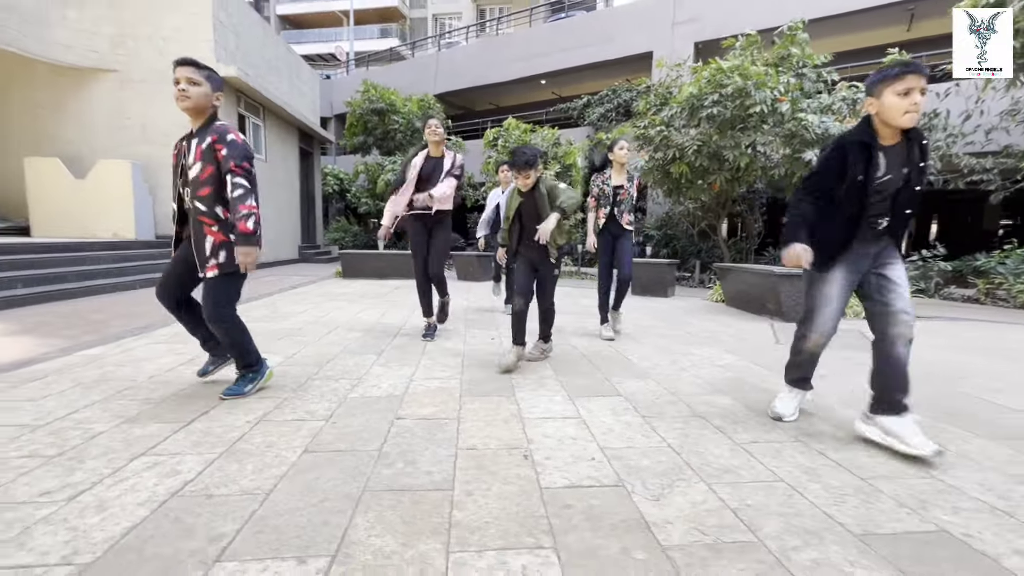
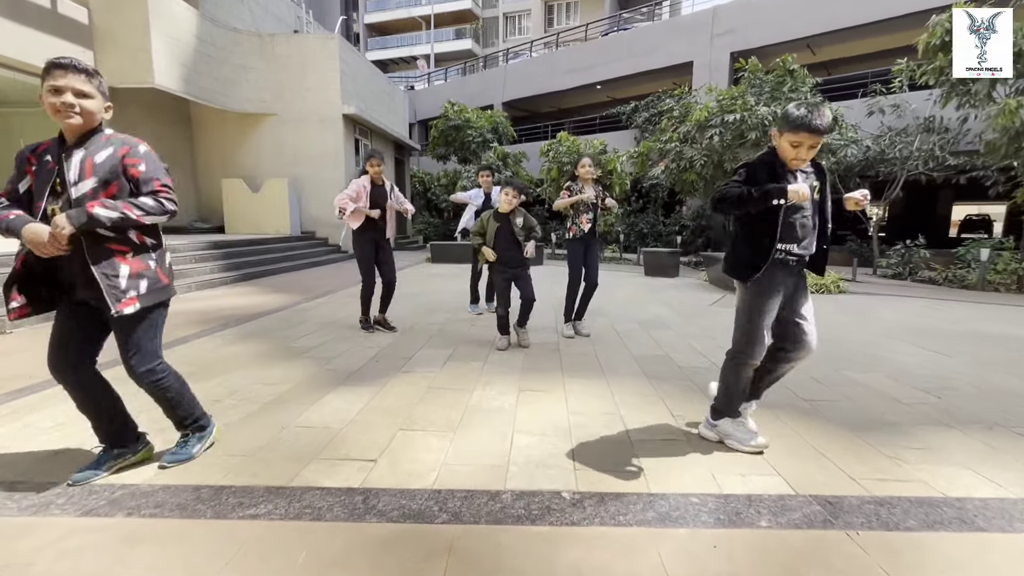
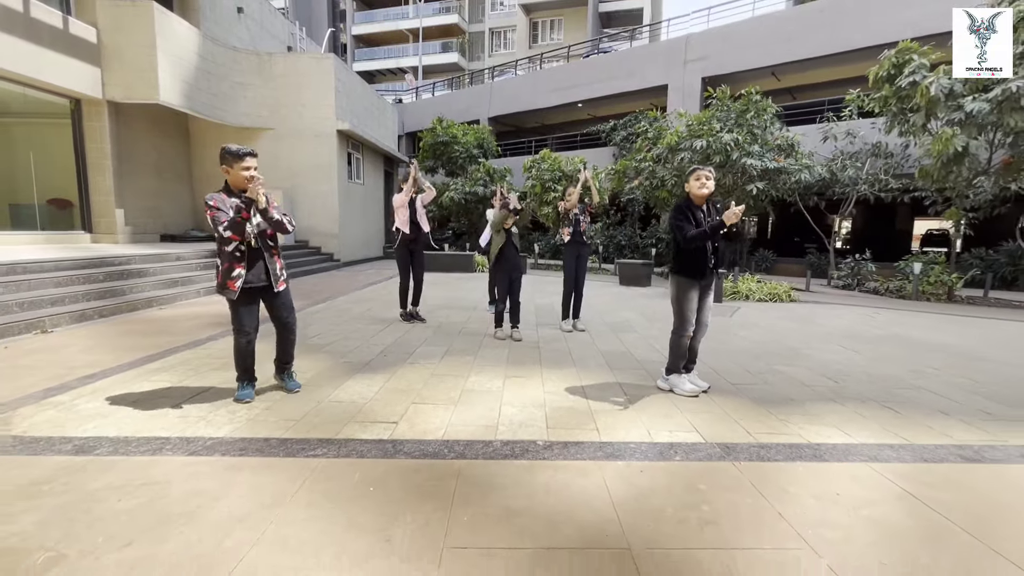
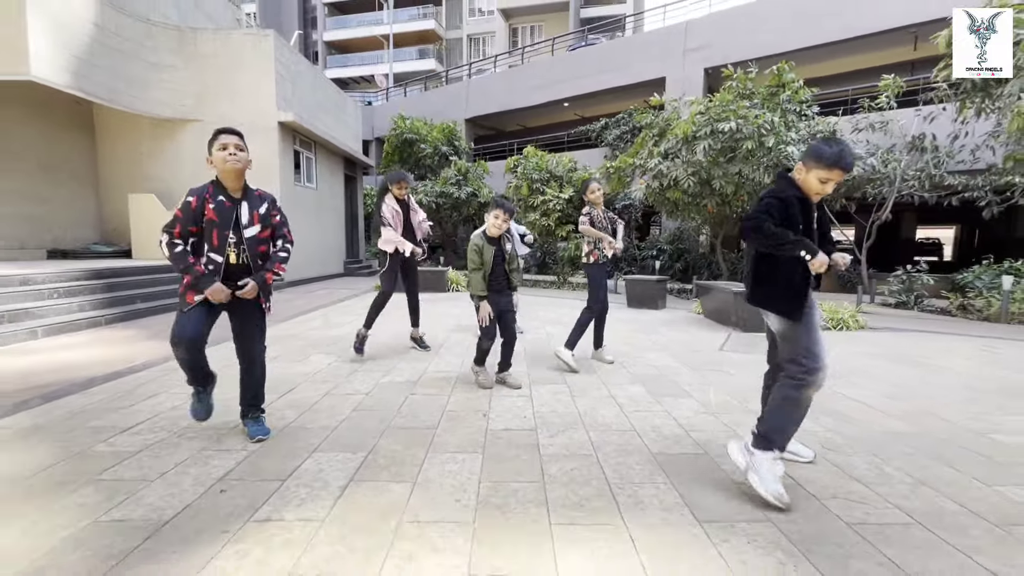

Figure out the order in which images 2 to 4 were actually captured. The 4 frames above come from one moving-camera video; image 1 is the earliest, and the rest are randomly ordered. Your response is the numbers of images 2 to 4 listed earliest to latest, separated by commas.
4, 3, 2
